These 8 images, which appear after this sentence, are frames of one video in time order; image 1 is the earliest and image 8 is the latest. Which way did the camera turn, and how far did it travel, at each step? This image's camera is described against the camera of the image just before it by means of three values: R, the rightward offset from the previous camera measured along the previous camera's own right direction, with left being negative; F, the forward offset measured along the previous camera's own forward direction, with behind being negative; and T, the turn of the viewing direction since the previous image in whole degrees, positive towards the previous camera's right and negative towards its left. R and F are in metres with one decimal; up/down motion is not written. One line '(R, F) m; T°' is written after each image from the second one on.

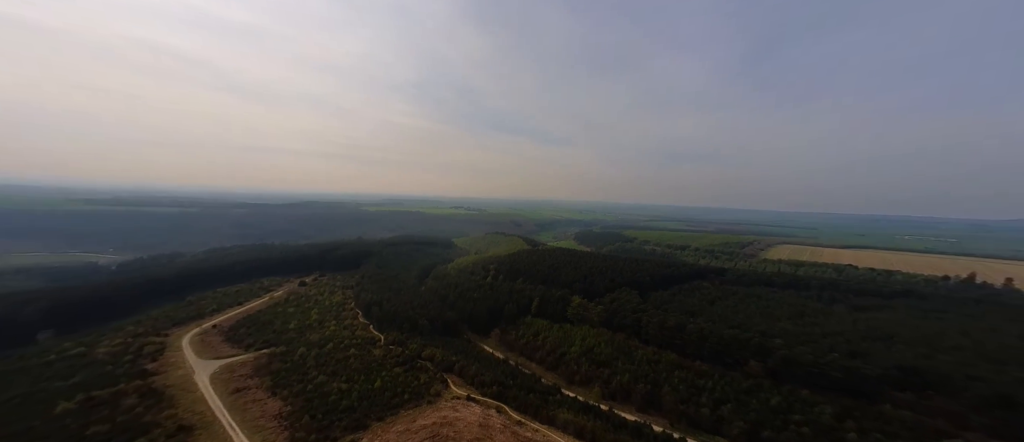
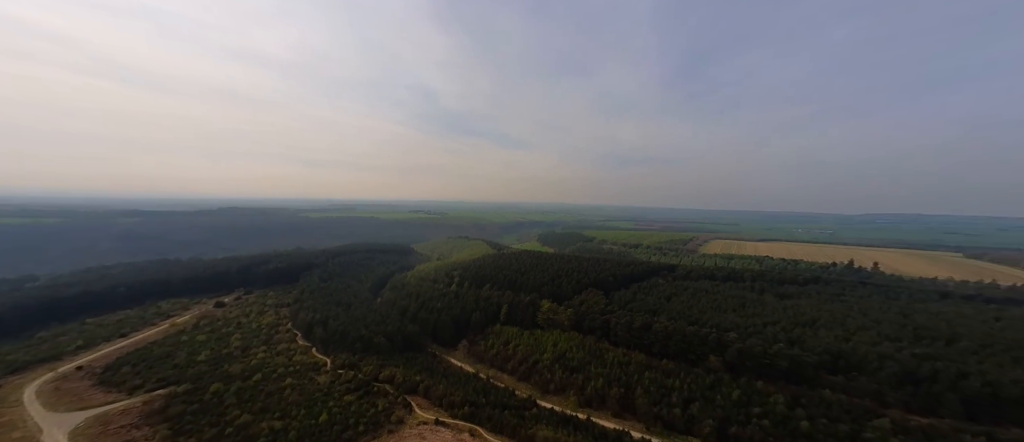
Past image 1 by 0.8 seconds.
(-2.0, +2.0) m; +10°
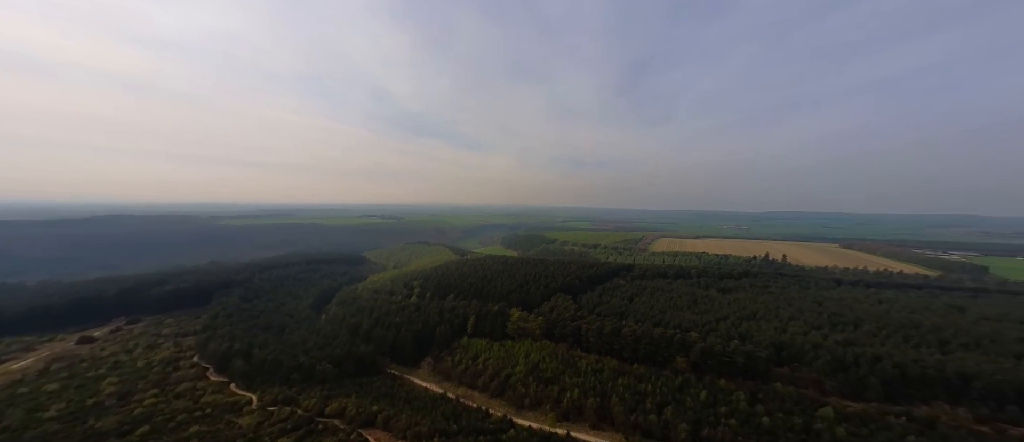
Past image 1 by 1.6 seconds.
(-1.9, +2.2) m; +10°
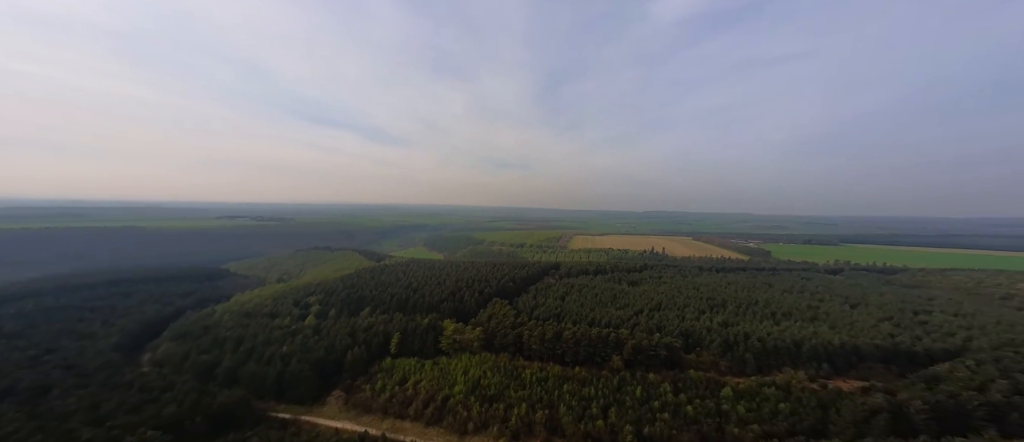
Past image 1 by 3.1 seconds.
(-2.8, +3.1) m; +17°
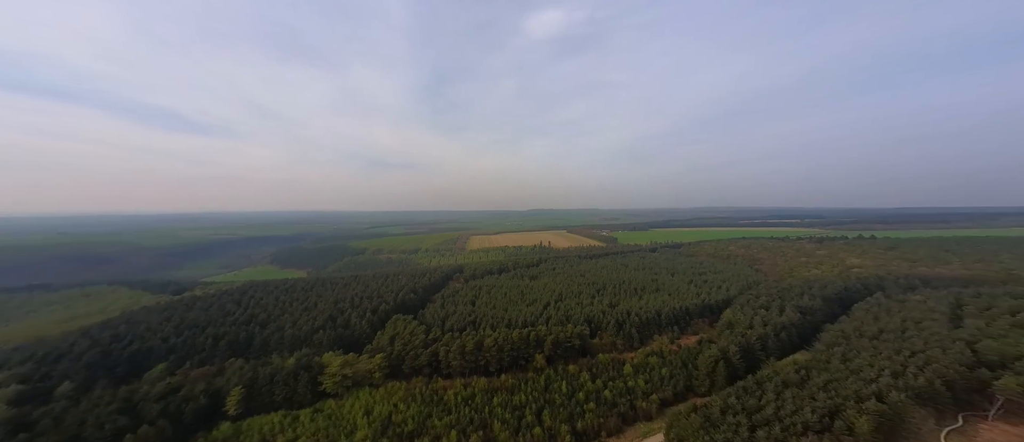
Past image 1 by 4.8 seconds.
(-2.1, +2.9) m; +21°
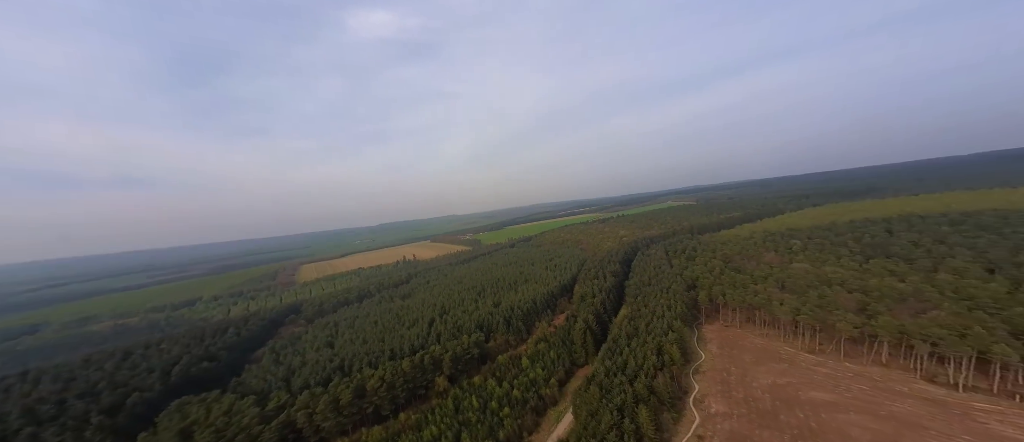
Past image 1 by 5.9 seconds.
(-1.1, +2.5) m; +24°
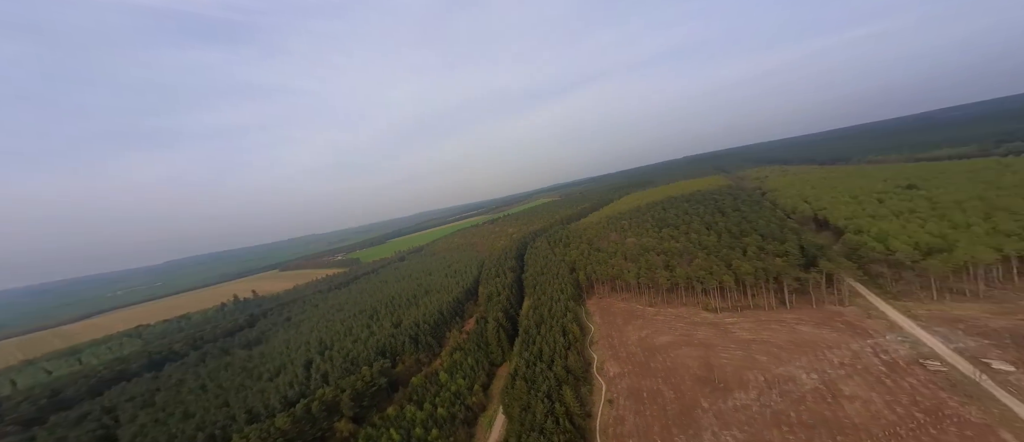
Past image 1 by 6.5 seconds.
(-0.8, +2.0) m; +19°
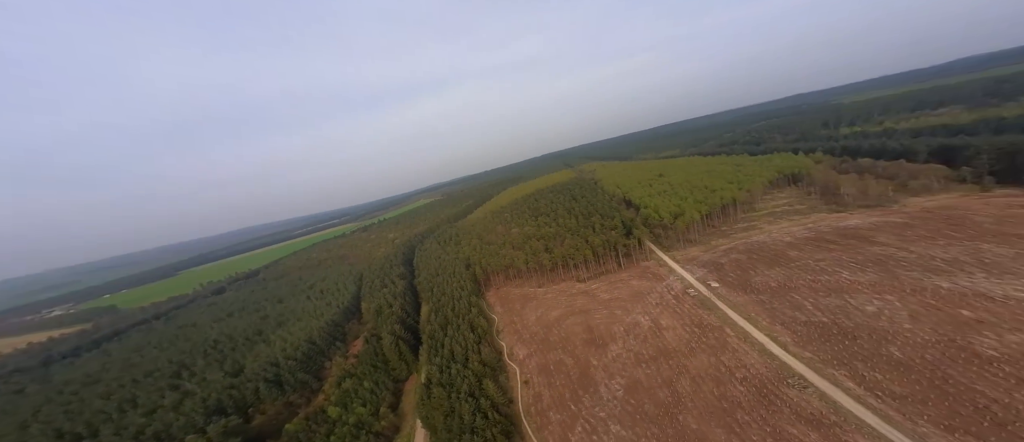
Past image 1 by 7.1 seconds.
(-0.6, +1.7) m; +19°
